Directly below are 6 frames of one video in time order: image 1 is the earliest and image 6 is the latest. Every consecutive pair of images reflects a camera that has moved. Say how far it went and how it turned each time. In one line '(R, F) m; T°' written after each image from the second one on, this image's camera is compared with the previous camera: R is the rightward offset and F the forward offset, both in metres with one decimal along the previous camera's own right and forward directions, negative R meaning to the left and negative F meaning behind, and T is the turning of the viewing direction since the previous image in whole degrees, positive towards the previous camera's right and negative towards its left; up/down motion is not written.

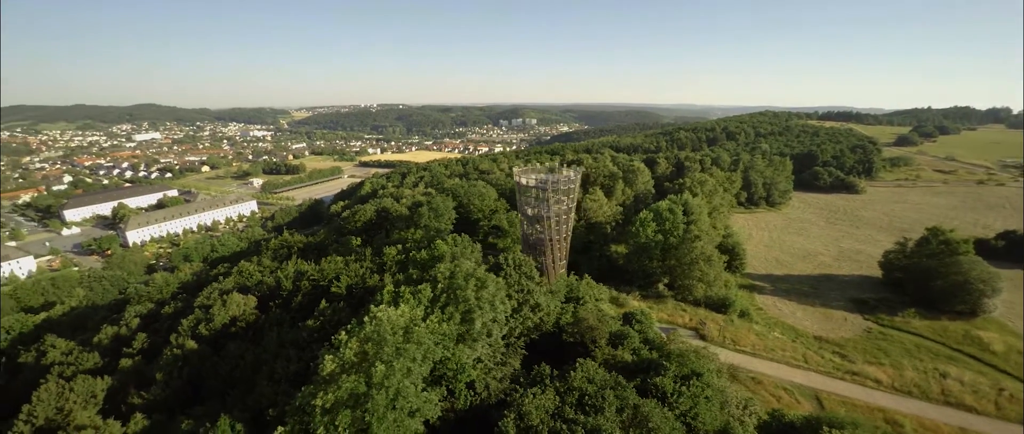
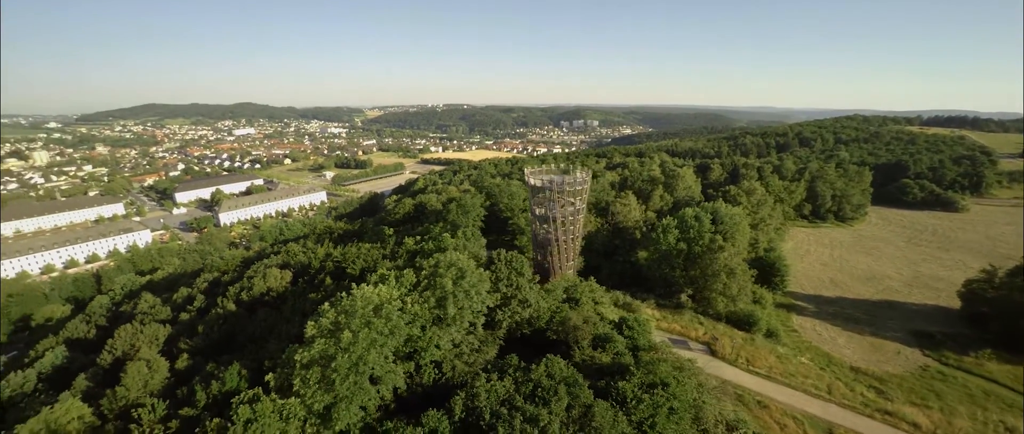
(+3.2, -0.6) m; -10°
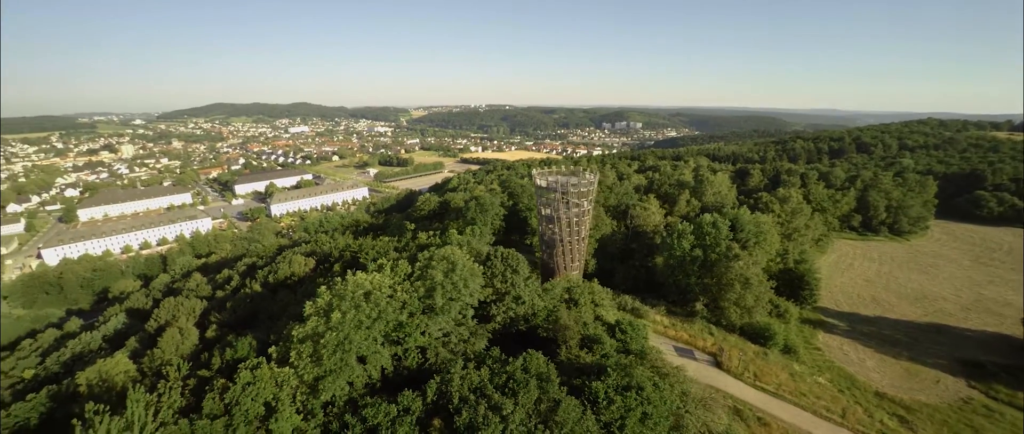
(+2.2, -0.5) m; -6°
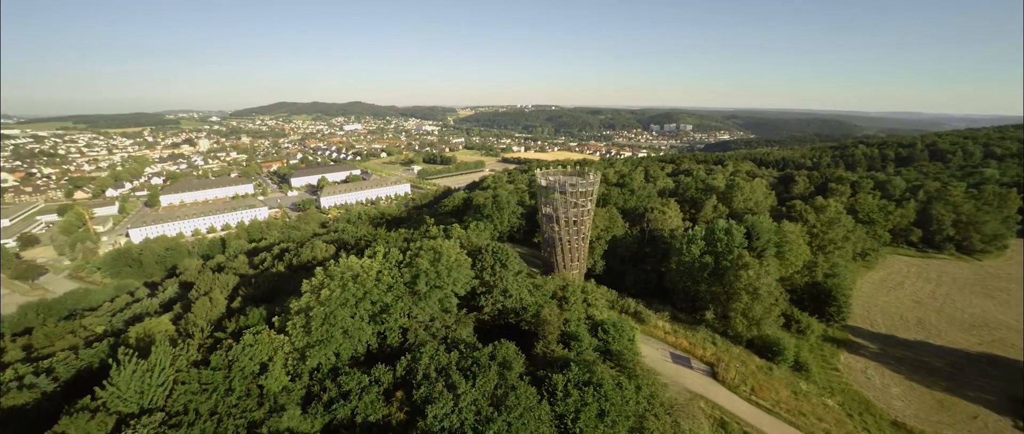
(+2.9, -0.6) m; -7°
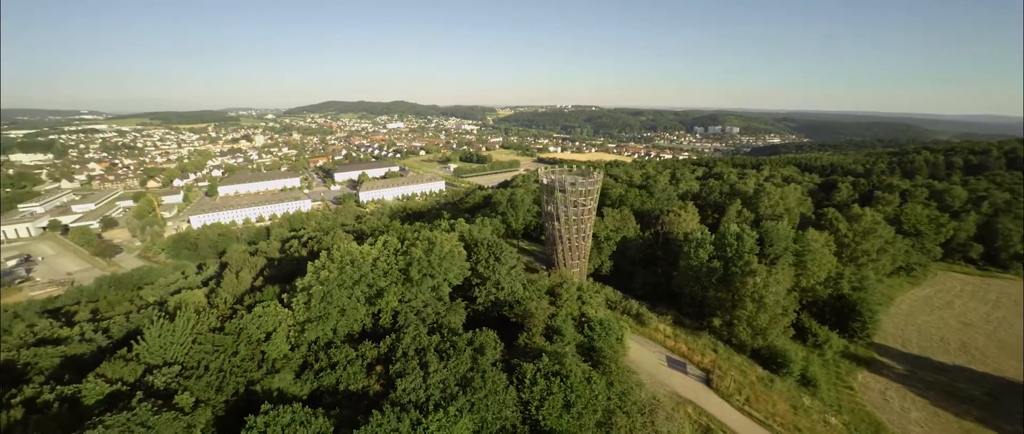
(+2.4, -0.5) m; -6°
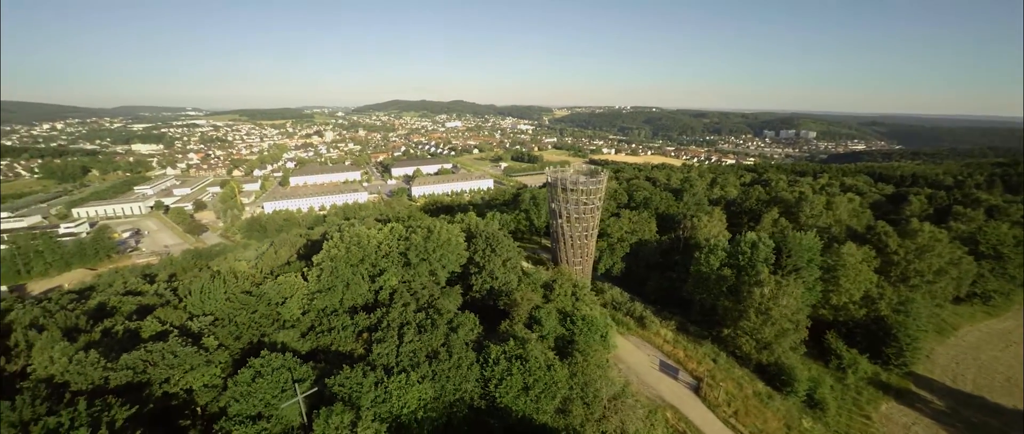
(+3.5, -0.8) m; -9°
